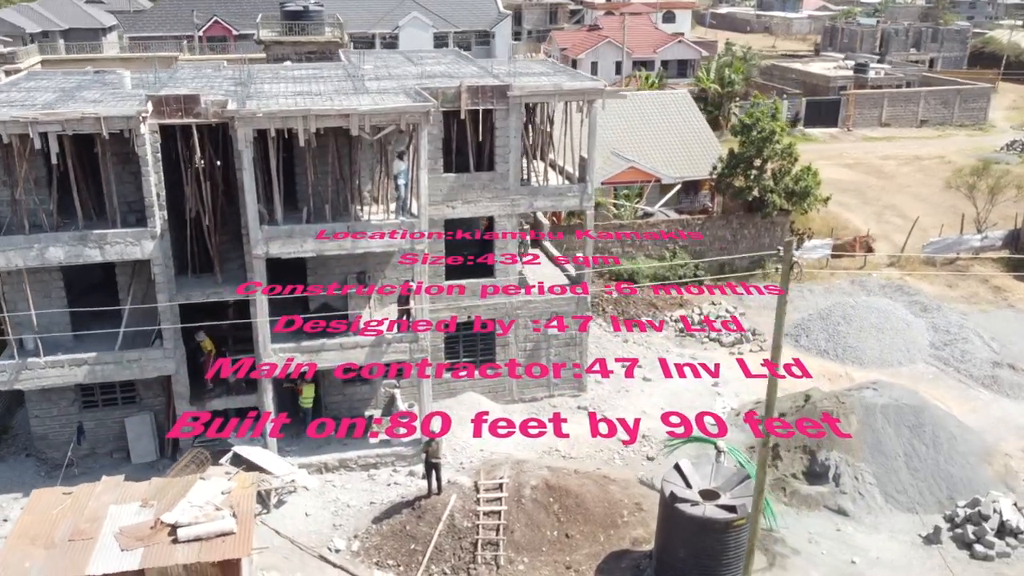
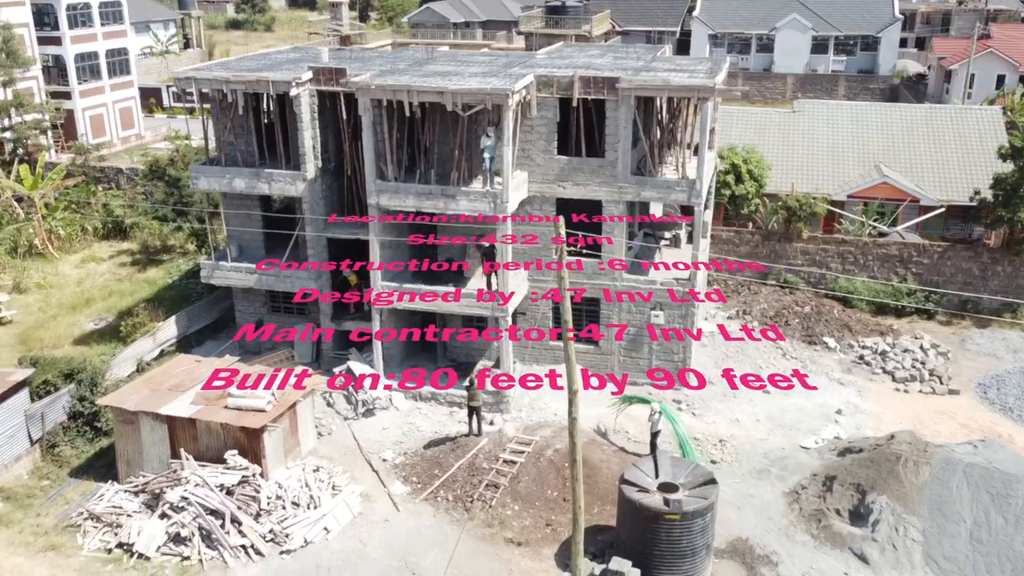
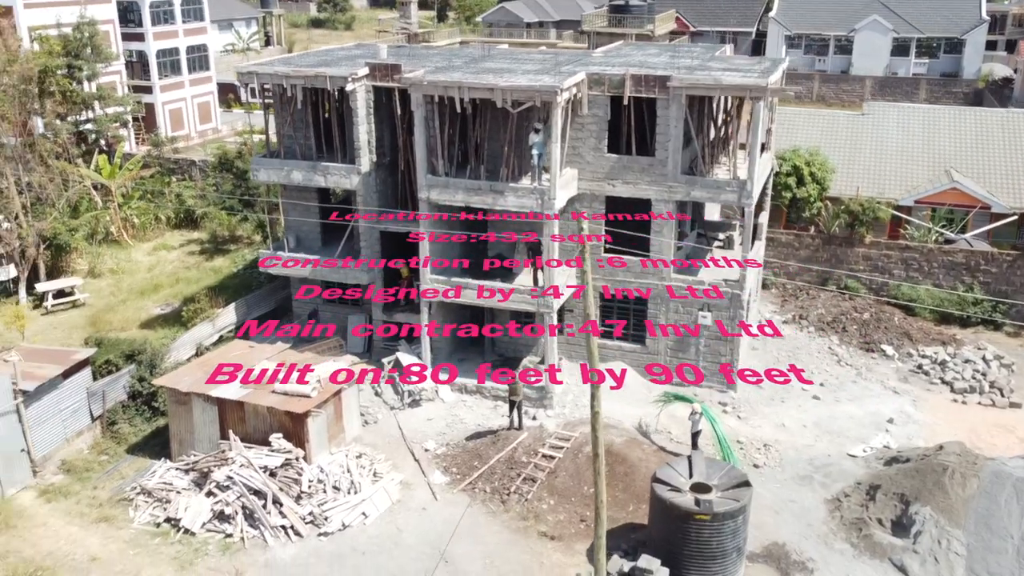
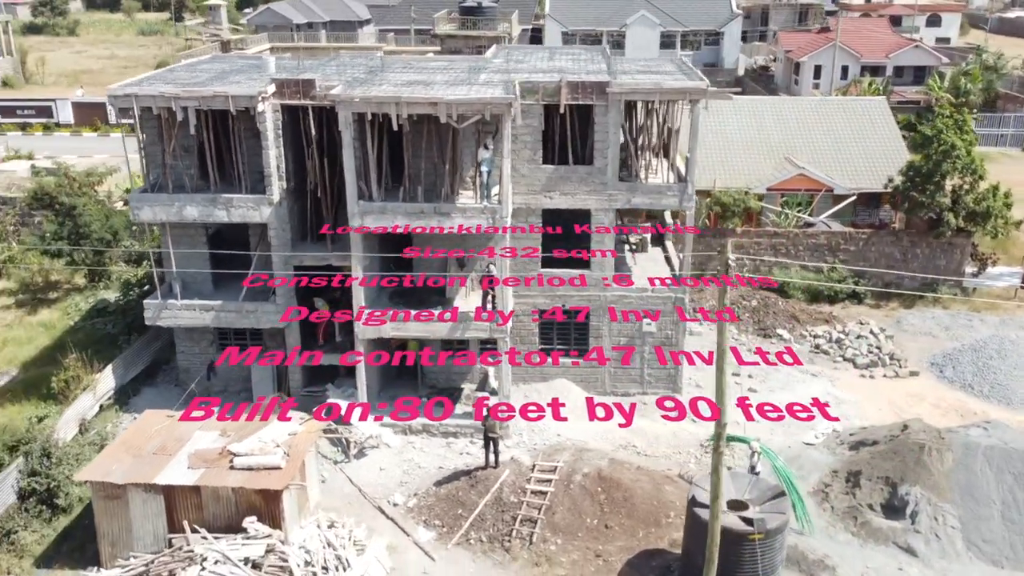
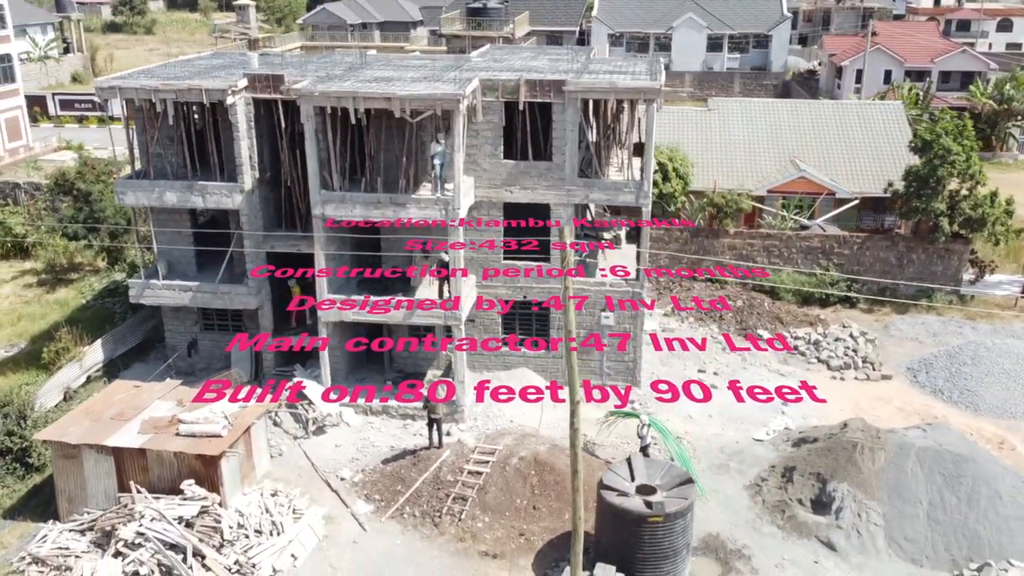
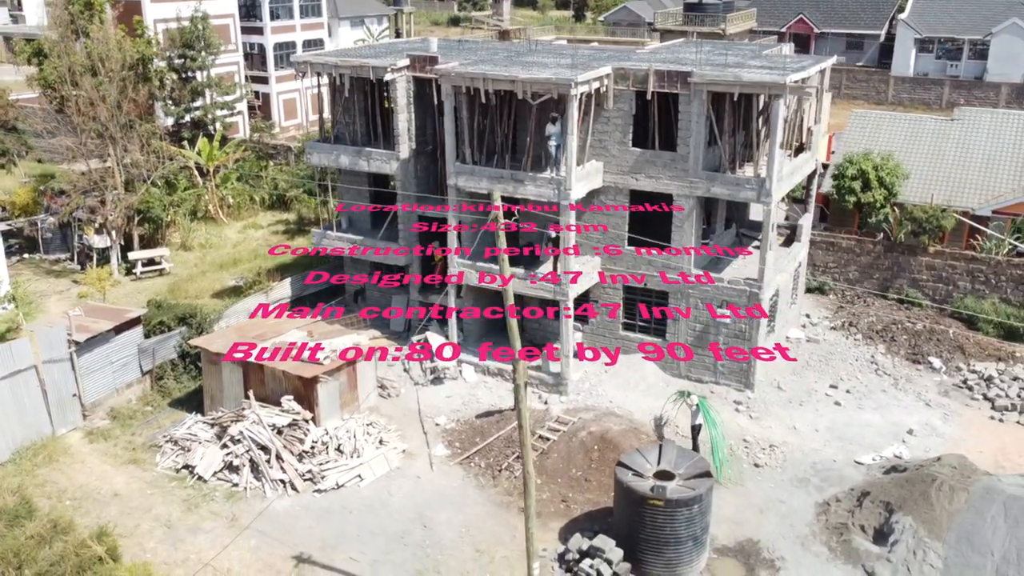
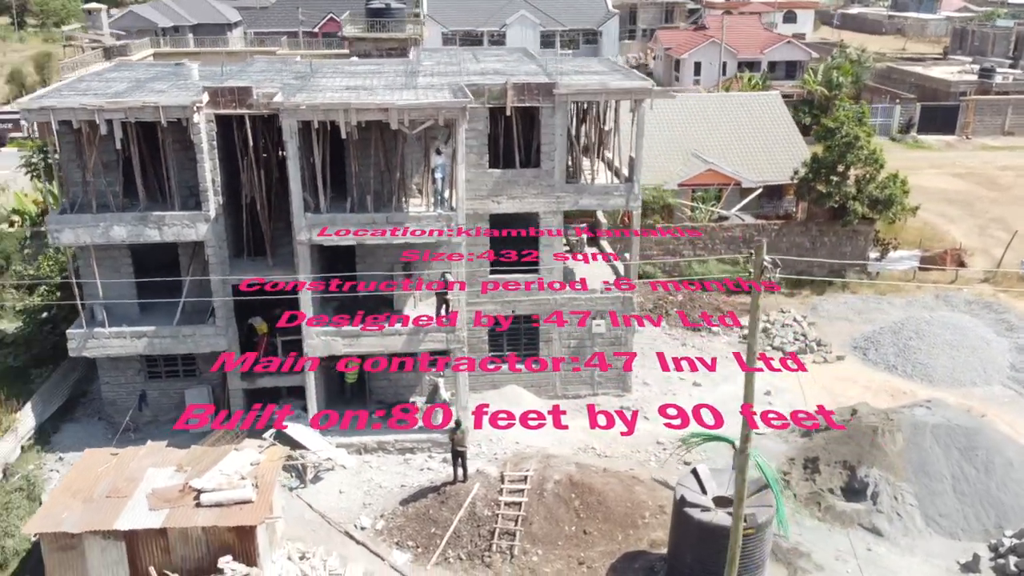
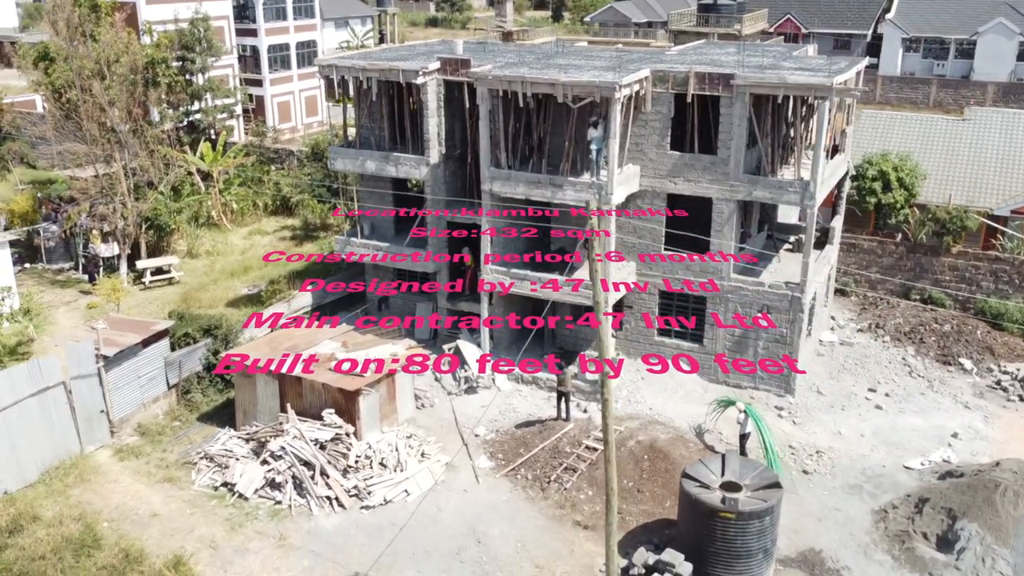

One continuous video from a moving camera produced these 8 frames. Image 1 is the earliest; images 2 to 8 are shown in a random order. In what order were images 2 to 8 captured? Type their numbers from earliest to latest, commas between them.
7, 4, 5, 2, 3, 8, 6
